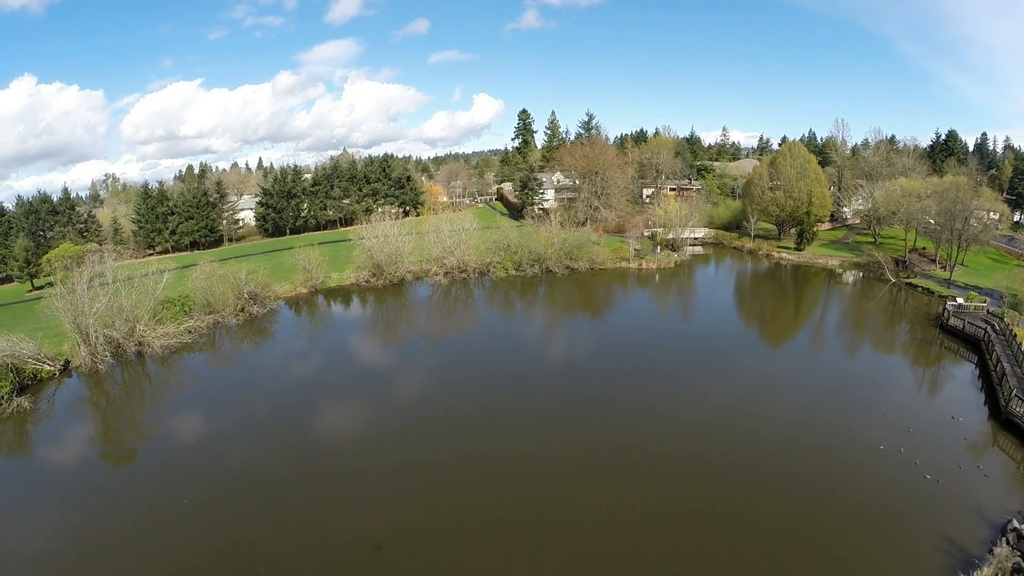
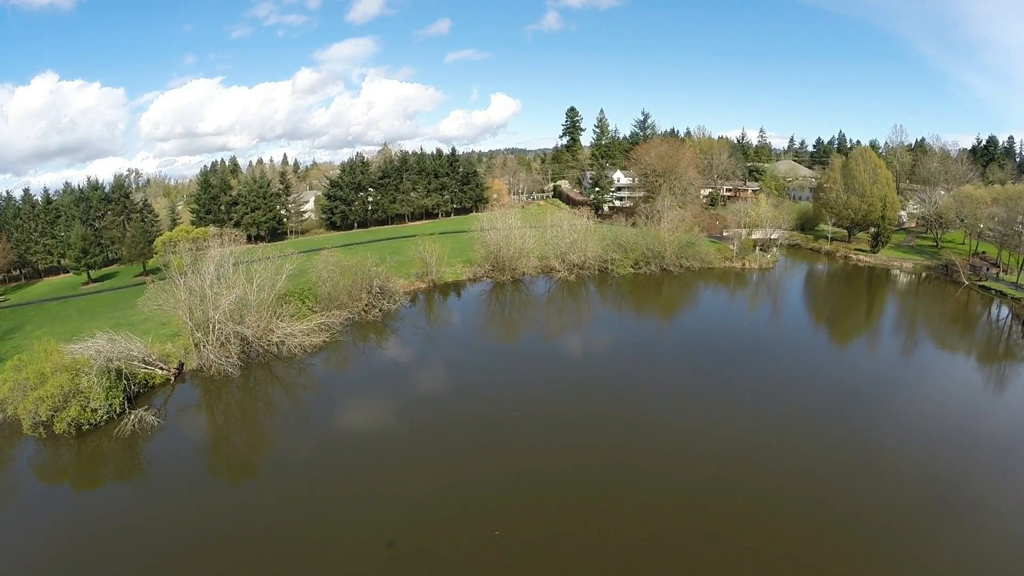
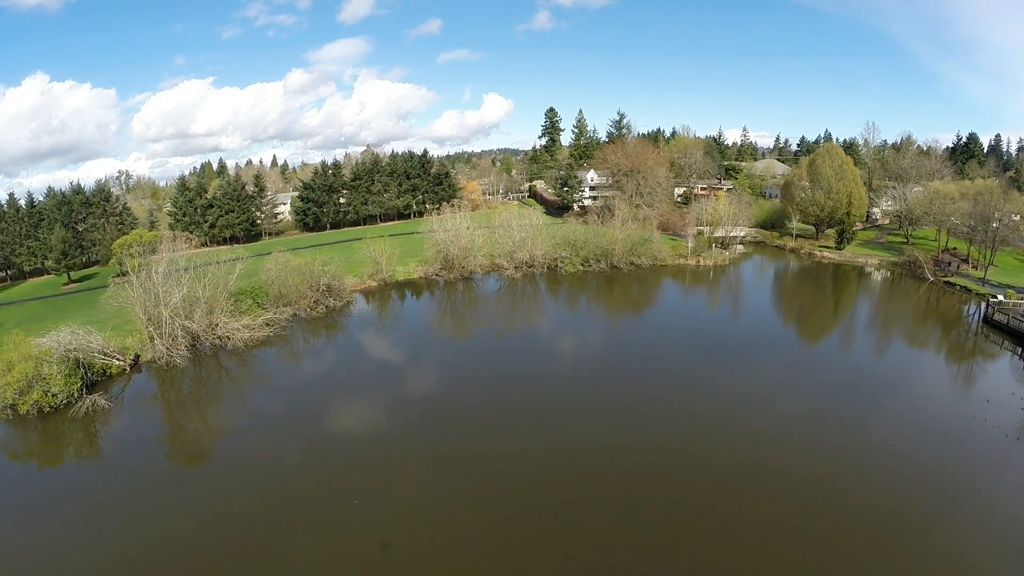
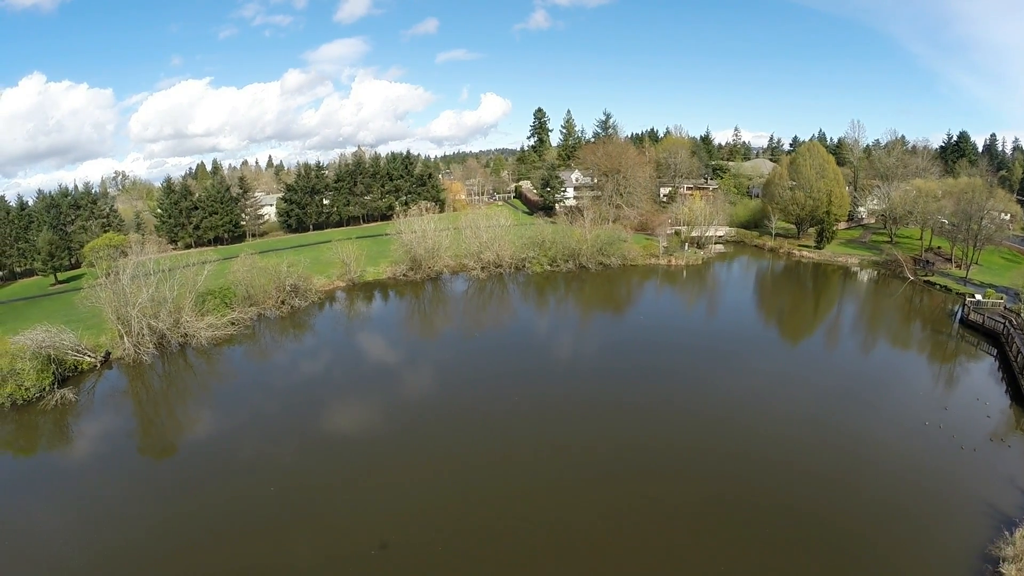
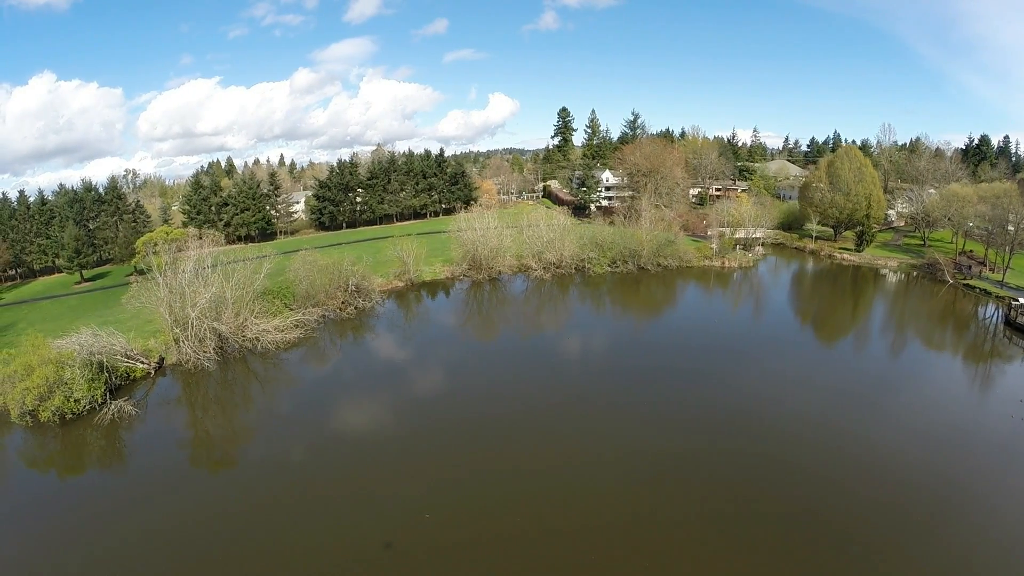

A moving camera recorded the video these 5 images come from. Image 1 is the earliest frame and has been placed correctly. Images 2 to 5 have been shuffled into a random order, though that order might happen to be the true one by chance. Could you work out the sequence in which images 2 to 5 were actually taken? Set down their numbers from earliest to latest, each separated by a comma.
4, 3, 5, 2
